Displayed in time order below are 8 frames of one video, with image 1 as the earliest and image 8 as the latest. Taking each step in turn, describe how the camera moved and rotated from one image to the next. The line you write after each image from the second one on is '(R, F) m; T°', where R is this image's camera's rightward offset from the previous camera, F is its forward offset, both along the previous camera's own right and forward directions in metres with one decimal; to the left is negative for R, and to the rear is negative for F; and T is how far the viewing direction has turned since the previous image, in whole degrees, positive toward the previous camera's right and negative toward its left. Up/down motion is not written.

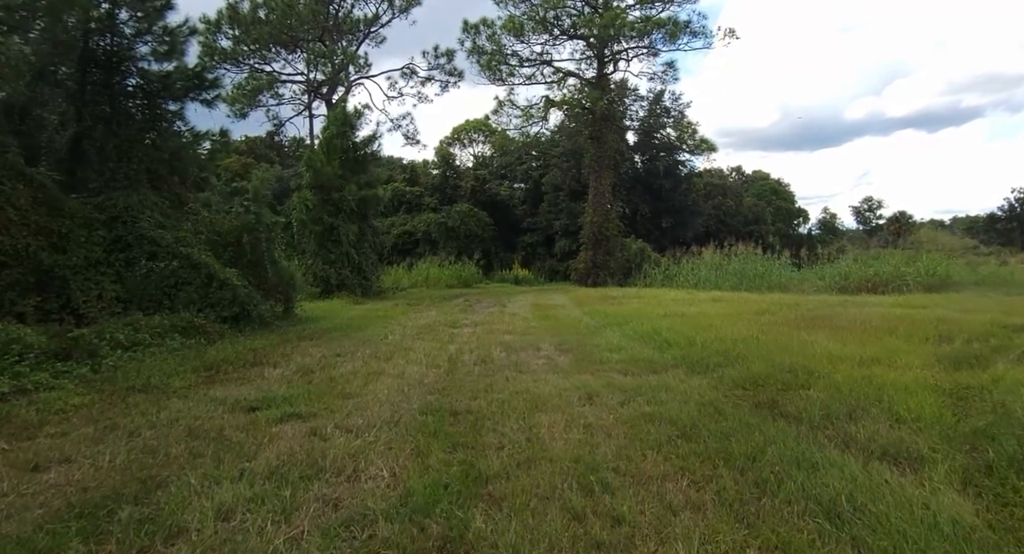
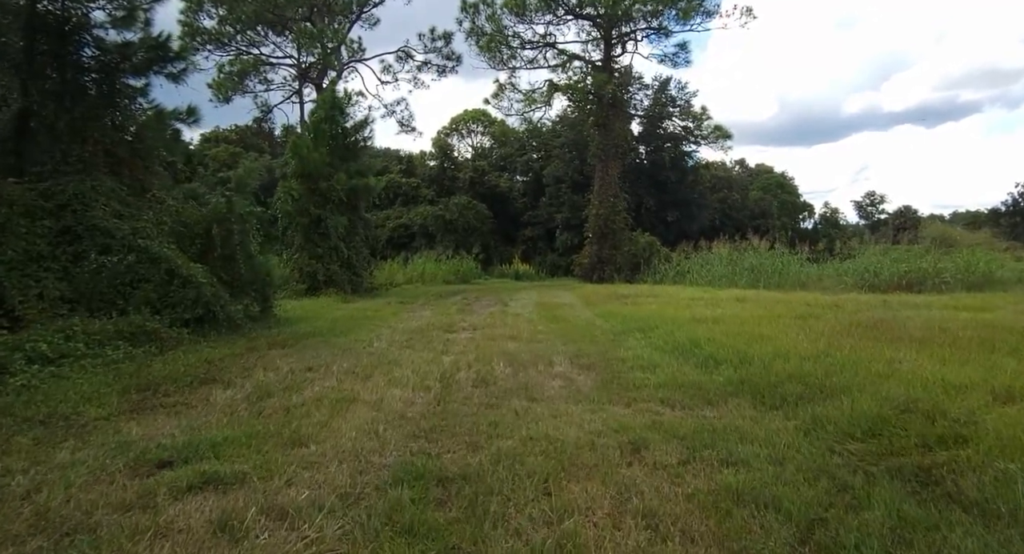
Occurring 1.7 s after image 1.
(-0.1, +1.0) m; 0°
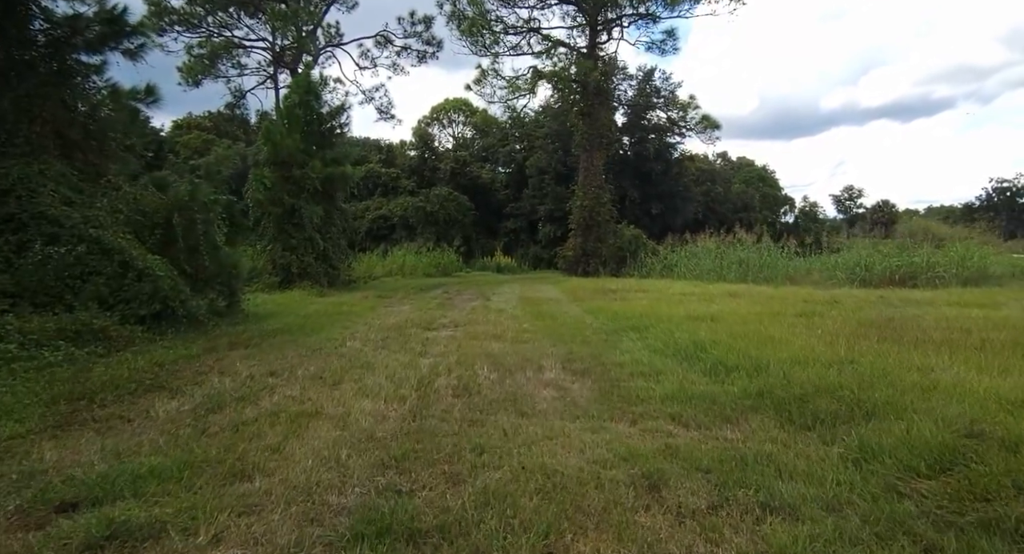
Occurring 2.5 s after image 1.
(0.0, +0.5) m; +2°
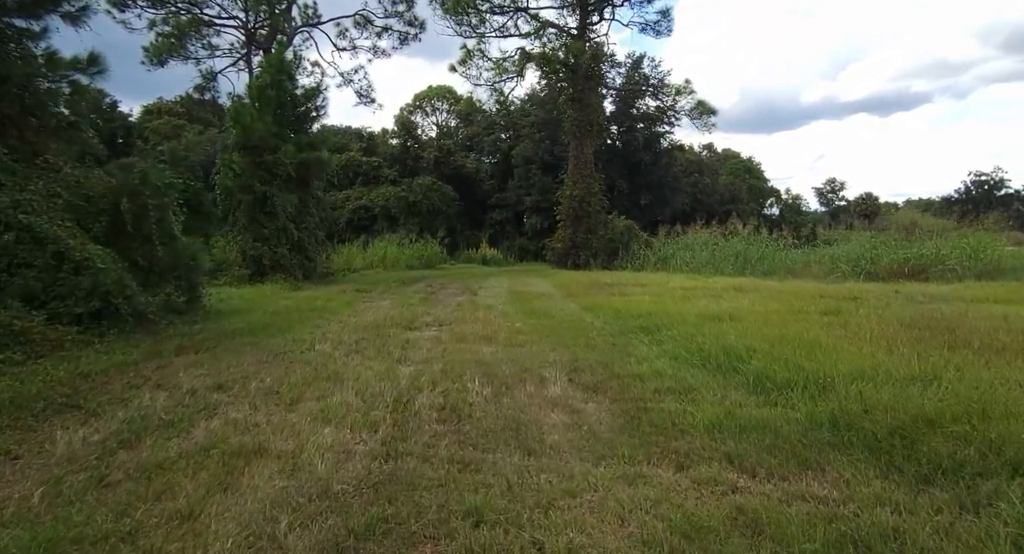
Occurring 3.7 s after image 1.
(-0.1, +0.7) m; +2°
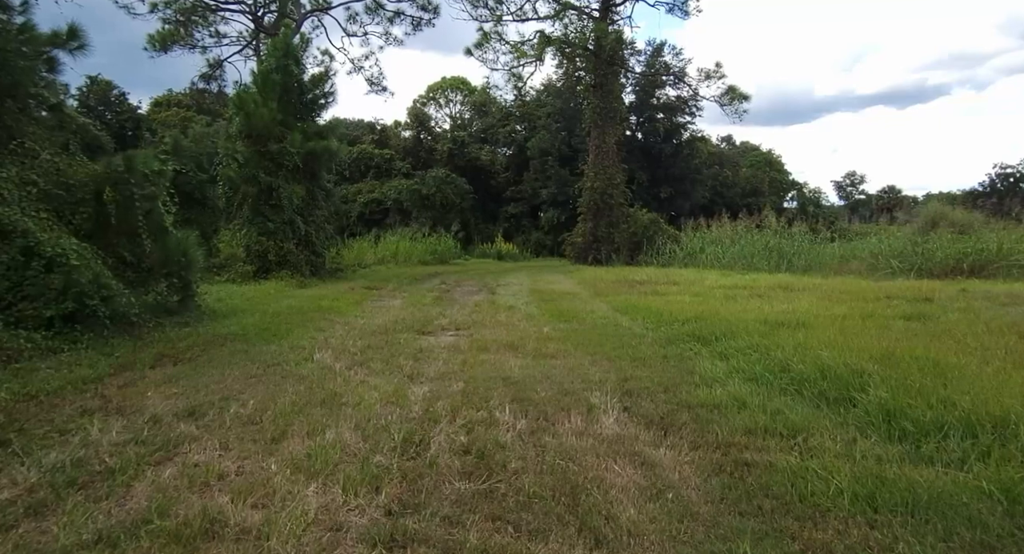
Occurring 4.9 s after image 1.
(-0.1, +0.8) m; -1°
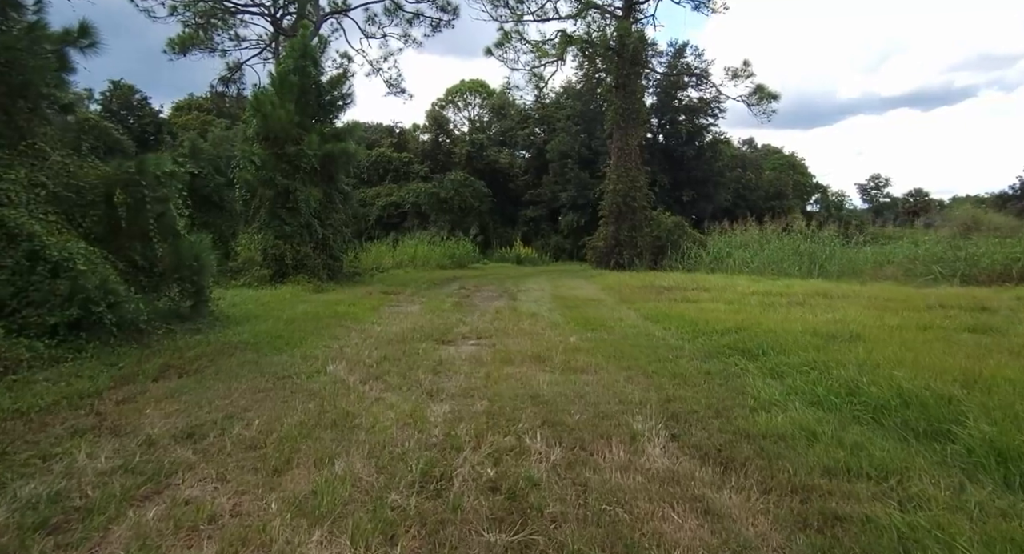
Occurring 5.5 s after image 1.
(-0.1, +0.3) m; -2°
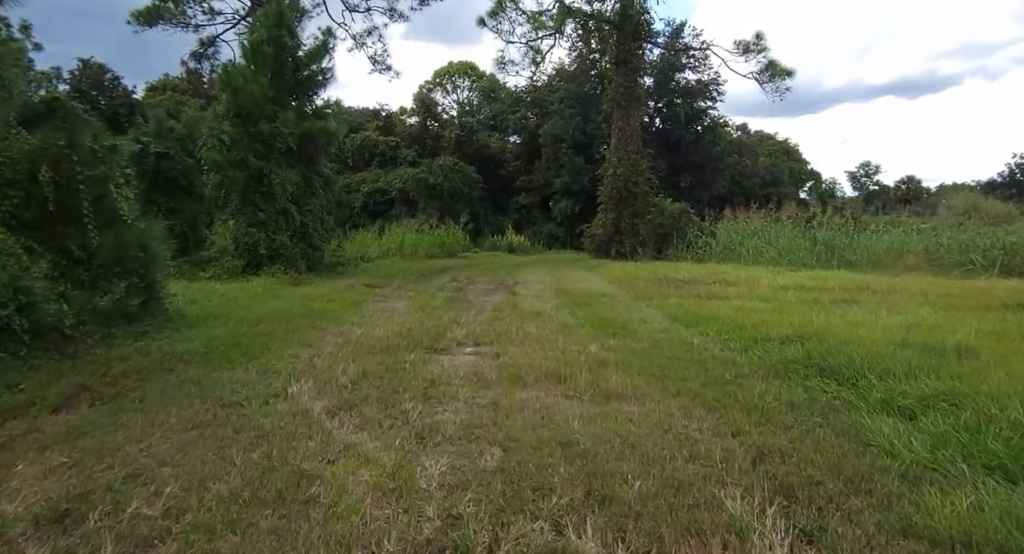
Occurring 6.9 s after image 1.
(-0.1, +0.9) m; +1°
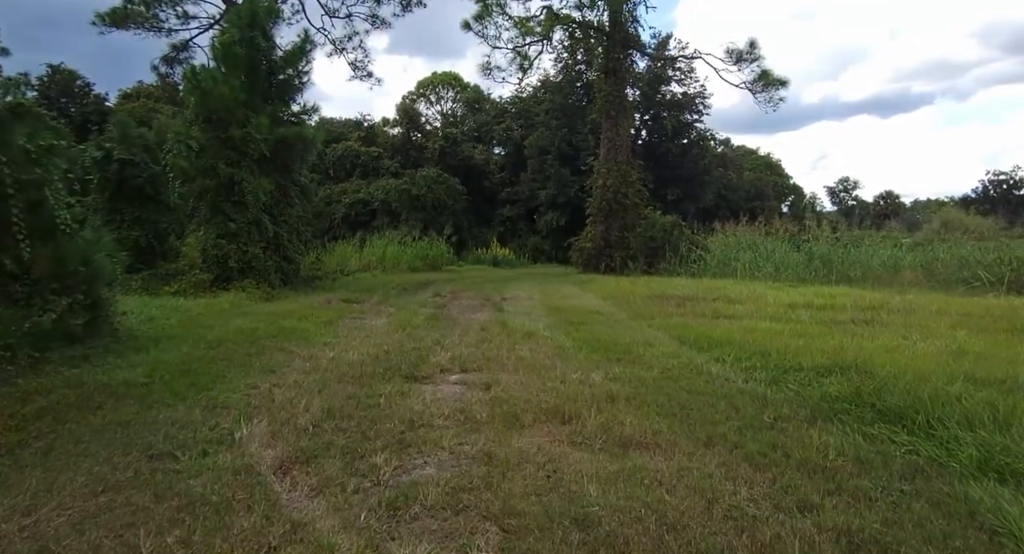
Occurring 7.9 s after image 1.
(-0.1, +0.6) m; +2°
